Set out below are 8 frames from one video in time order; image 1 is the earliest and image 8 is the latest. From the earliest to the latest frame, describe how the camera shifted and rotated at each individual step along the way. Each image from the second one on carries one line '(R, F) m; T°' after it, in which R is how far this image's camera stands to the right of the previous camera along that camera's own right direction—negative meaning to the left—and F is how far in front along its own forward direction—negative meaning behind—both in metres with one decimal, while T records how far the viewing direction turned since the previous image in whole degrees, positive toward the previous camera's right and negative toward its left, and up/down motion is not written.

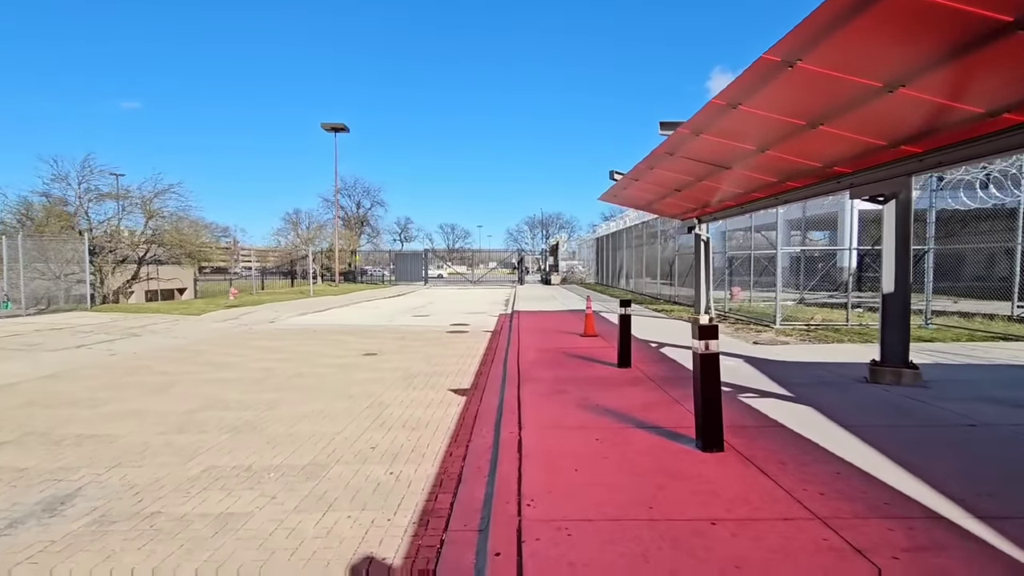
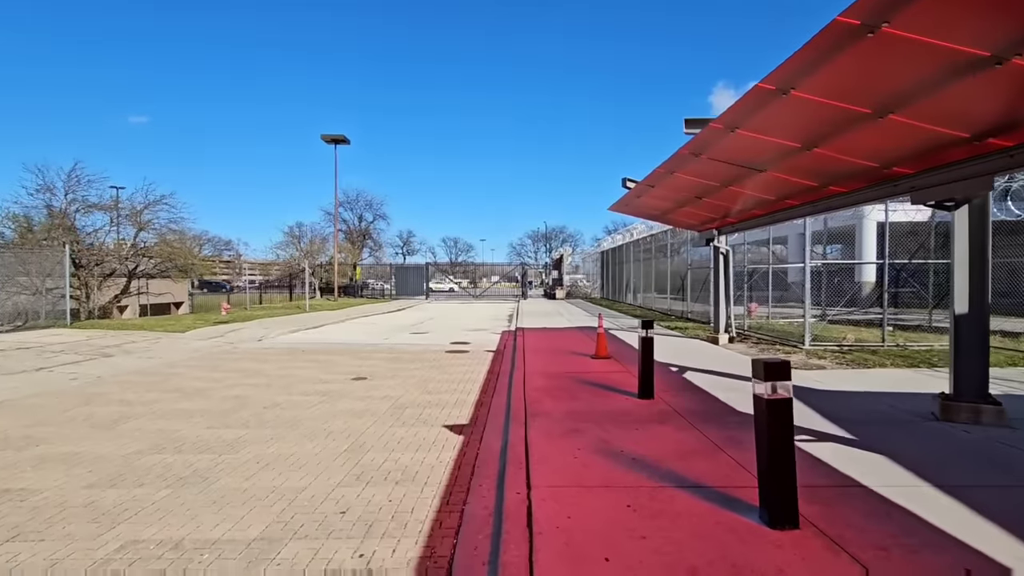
(0.0, +1.0) m; 0°
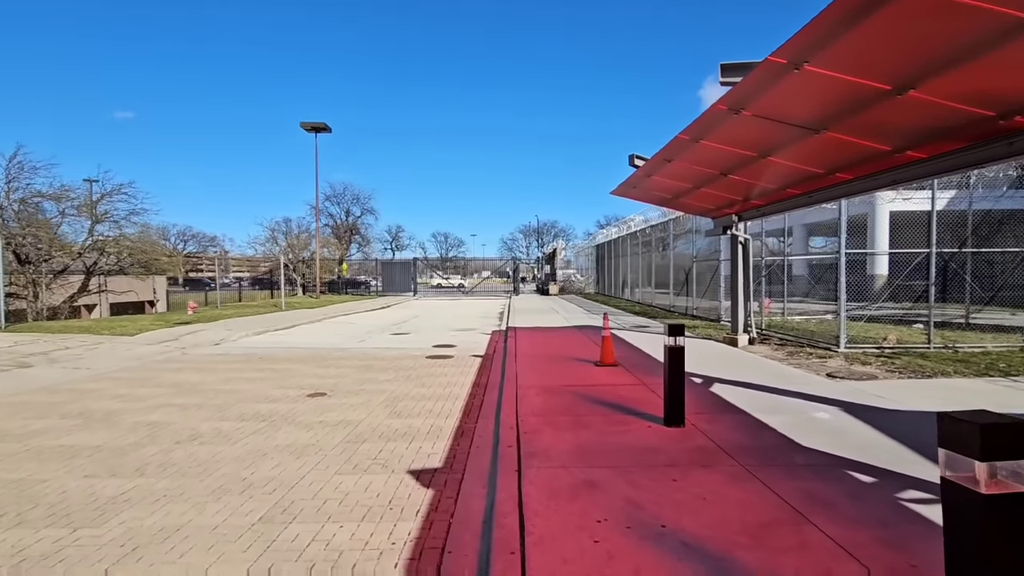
(0.0, +1.7) m; +1°
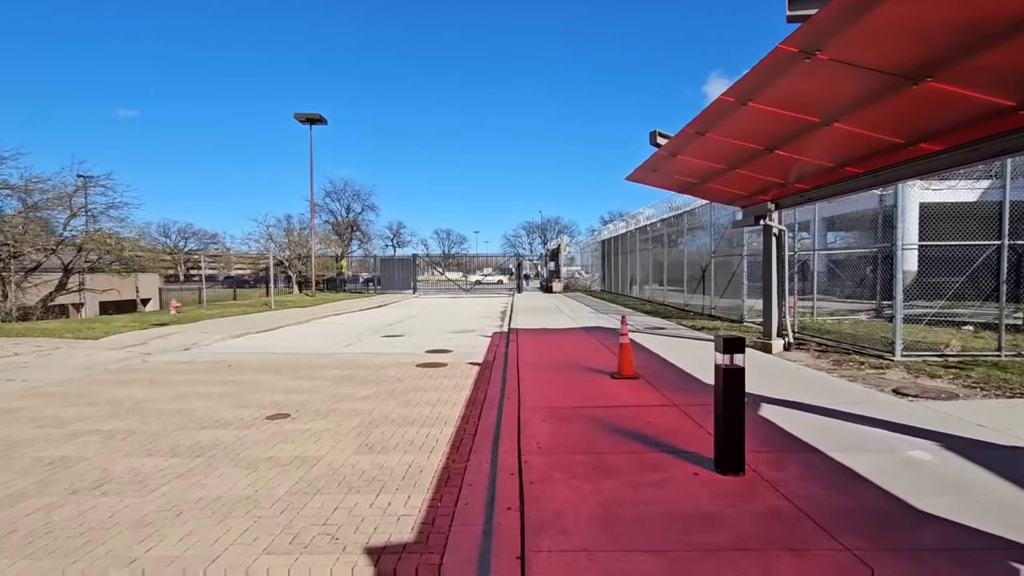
(0.0, +1.4) m; 0°
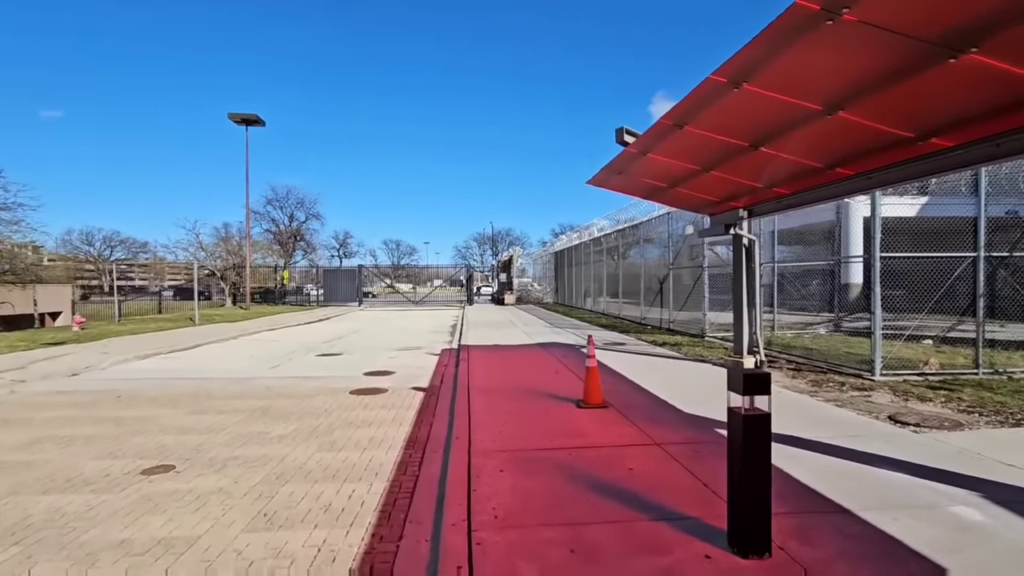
(0.0, +1.1) m; +5°
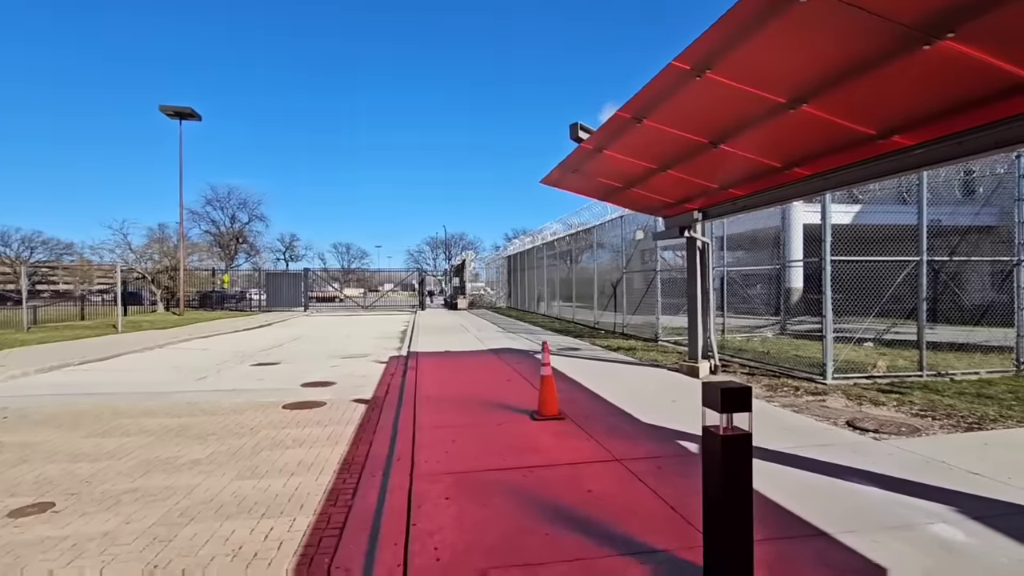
(+0.1, +0.5) m; +5°
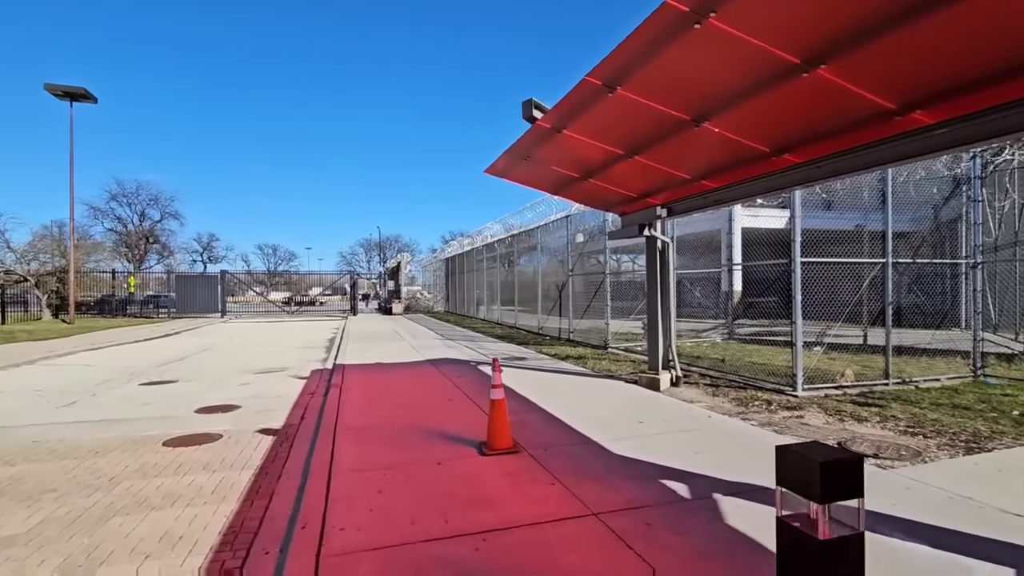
(-0.1, +1.2) m; +7°
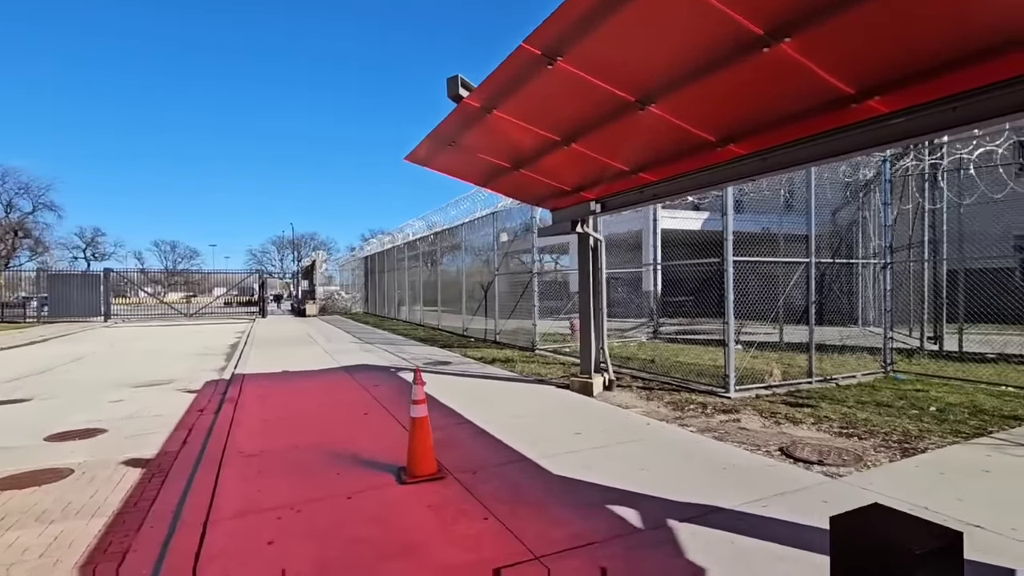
(0.0, +0.7) m; +8°
